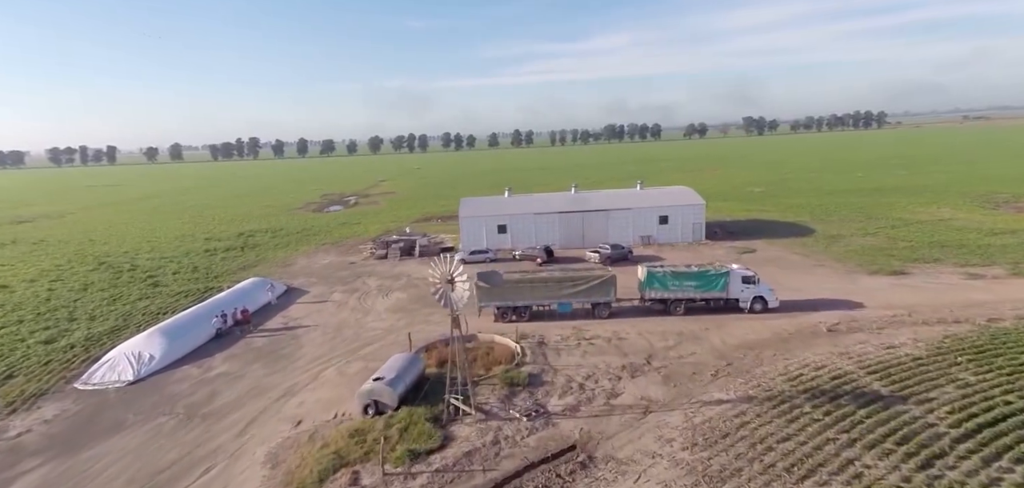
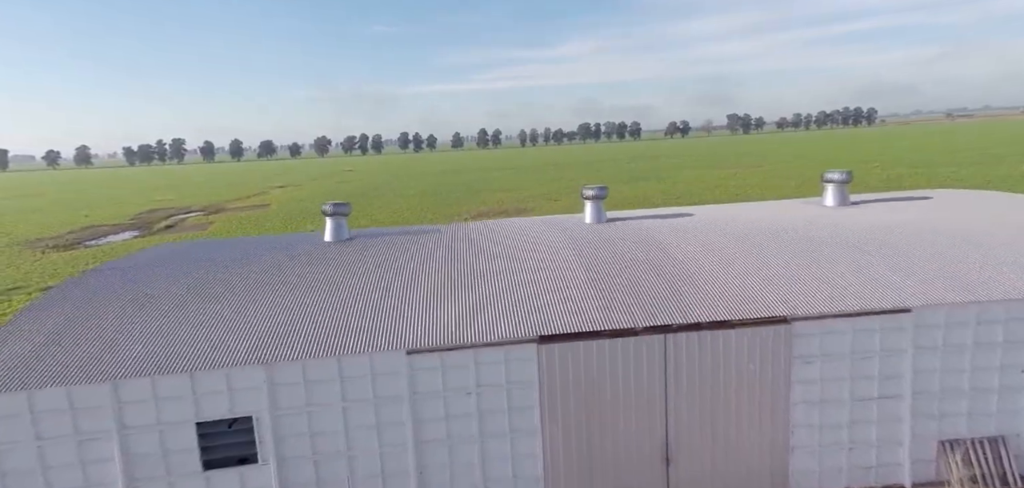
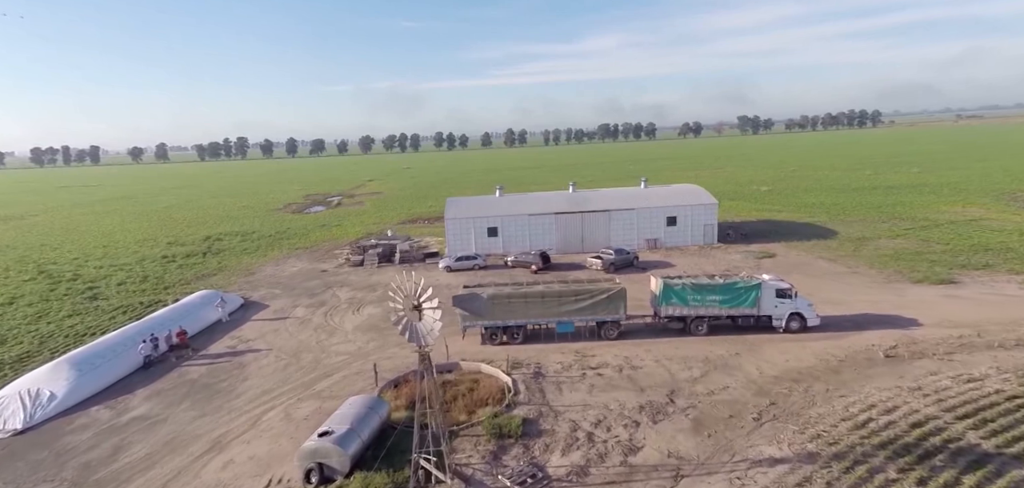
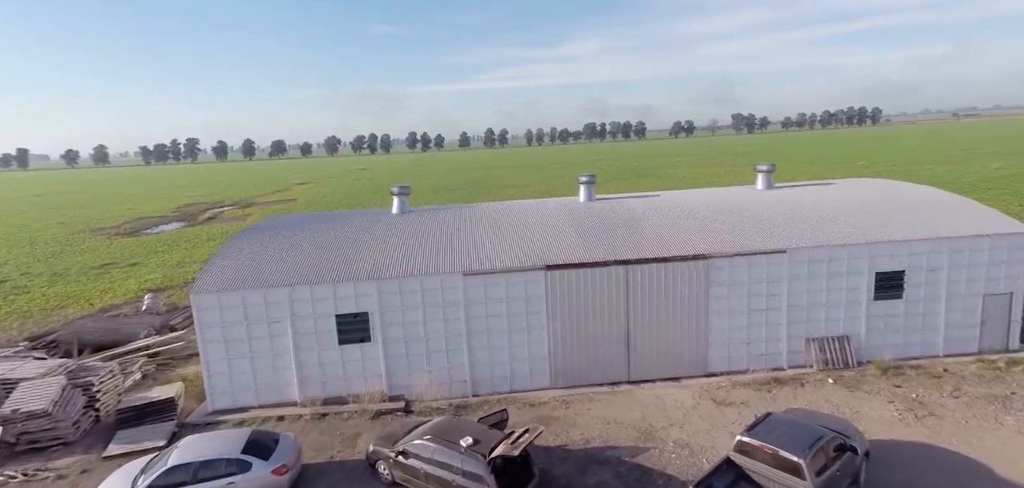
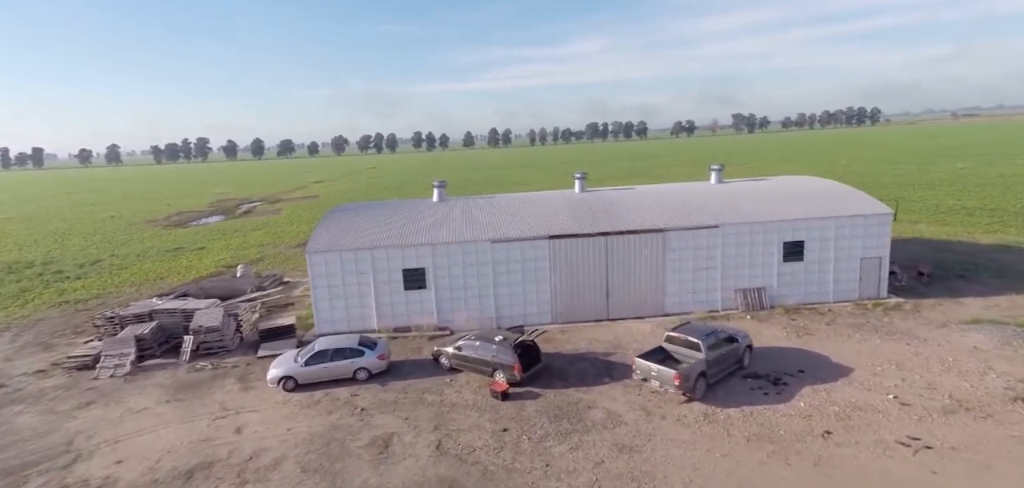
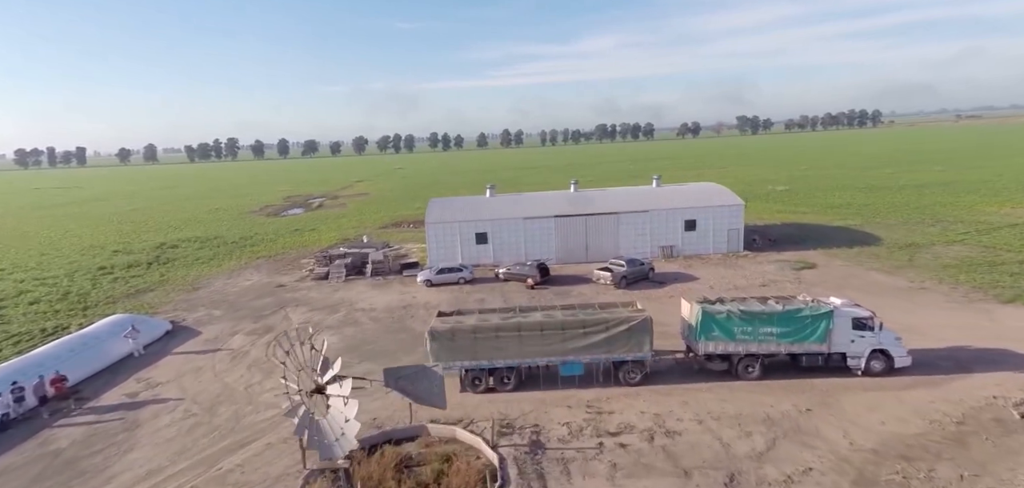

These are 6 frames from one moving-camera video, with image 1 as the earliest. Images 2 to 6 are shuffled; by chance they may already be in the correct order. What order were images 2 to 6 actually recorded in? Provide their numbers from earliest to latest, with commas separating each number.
3, 6, 5, 4, 2
